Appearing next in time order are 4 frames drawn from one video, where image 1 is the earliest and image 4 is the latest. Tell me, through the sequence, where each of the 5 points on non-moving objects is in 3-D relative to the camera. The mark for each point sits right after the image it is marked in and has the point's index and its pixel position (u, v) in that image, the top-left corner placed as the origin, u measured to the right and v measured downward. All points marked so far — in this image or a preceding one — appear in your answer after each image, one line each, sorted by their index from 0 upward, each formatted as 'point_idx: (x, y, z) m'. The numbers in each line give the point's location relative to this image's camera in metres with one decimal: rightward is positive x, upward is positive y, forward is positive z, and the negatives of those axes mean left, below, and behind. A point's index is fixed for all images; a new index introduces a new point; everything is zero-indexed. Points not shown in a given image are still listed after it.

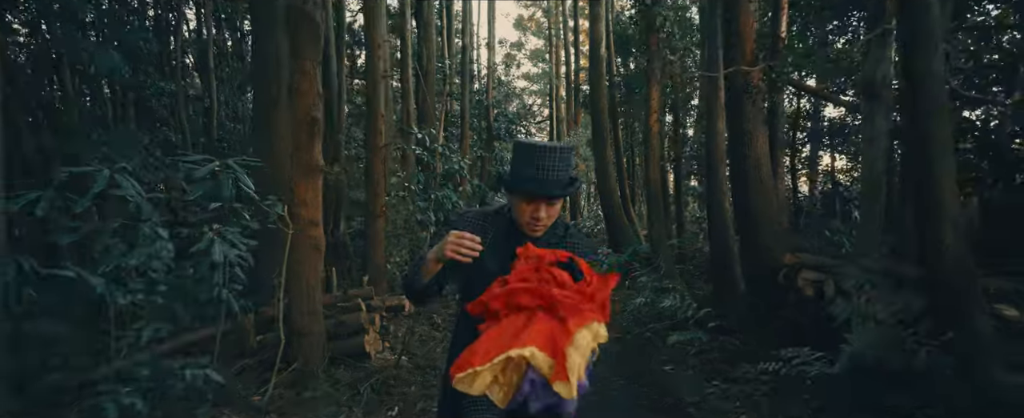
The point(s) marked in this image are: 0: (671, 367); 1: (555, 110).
0: (+1.5, -1.5, +4.5) m
1: (+1.8, +4.1, +19.8) m
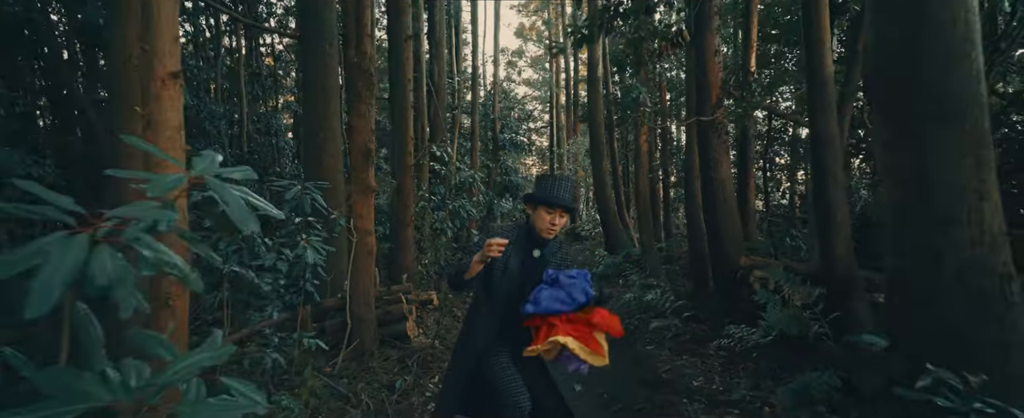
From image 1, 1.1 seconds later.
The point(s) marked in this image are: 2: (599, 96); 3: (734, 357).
0: (+1.6, -1.6, +5.6) m
1: (+1.9, +3.9, +21.0) m
2: (+2.1, +2.7, +11.7) m
3: (+2.2, -1.5, +4.8) m
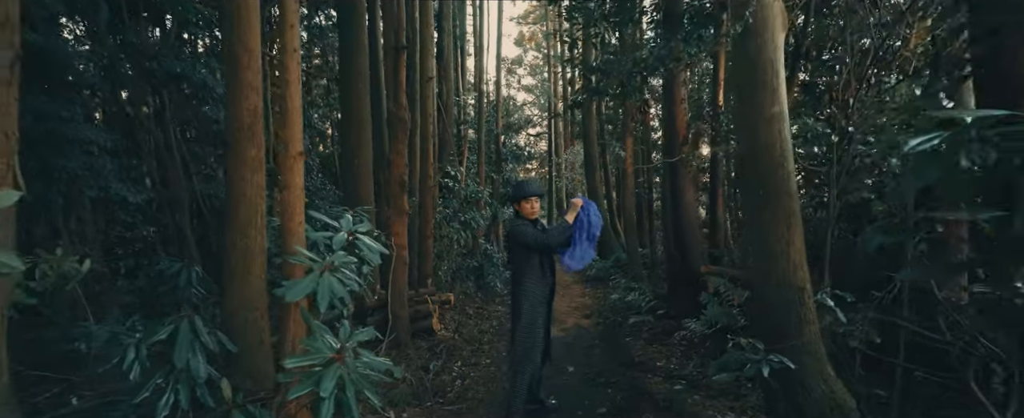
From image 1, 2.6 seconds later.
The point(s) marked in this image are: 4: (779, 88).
0: (+1.7, -1.9, +7.0) m
1: (+1.9, +3.7, +22.4) m
2: (+2.2, +2.5, +13.1) m
3: (+2.3, -1.7, +6.2) m
4: (+1.8, +0.8, +3.3) m
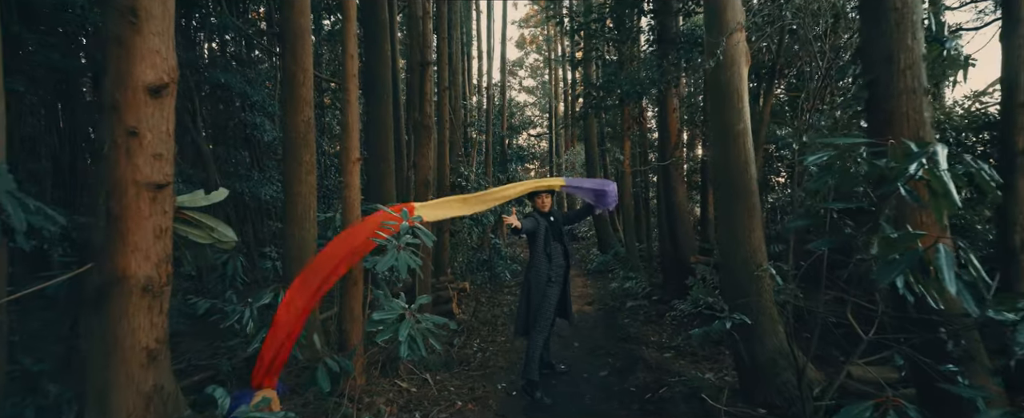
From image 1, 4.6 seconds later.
0: (+1.9, -1.8, +8.0) m
1: (+2.1, +3.8, +23.3) m
2: (+2.4, +2.5, +14.0) m
3: (+2.5, -1.7, +7.1) m
4: (+2.0, +0.9, +4.3) m
